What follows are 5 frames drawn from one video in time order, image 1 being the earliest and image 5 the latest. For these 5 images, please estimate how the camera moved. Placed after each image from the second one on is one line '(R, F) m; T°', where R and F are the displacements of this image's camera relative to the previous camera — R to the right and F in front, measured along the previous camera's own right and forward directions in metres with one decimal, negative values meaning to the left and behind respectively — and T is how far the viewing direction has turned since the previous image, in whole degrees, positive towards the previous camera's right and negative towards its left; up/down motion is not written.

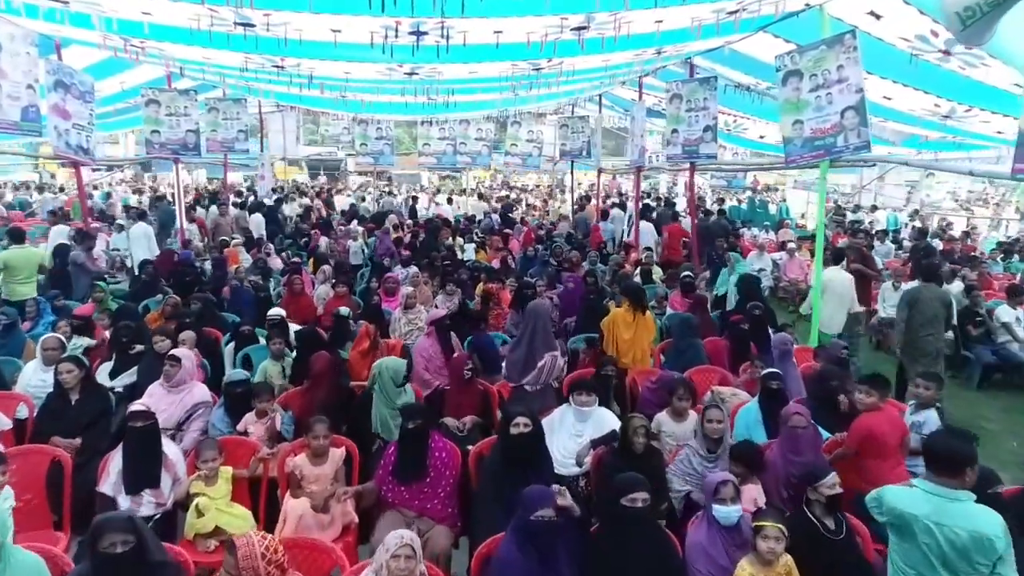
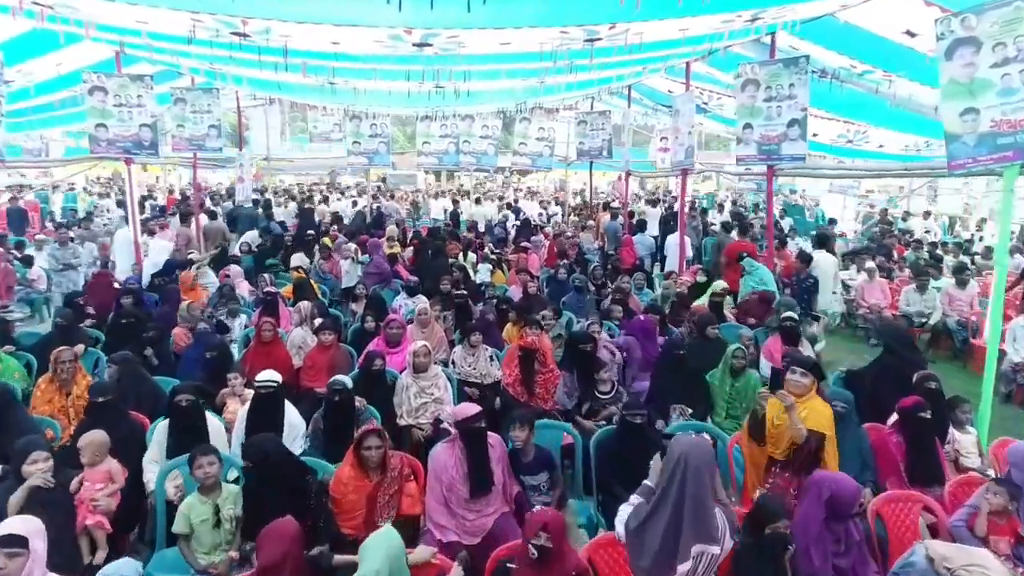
(-0.4, +2.2) m; 0°
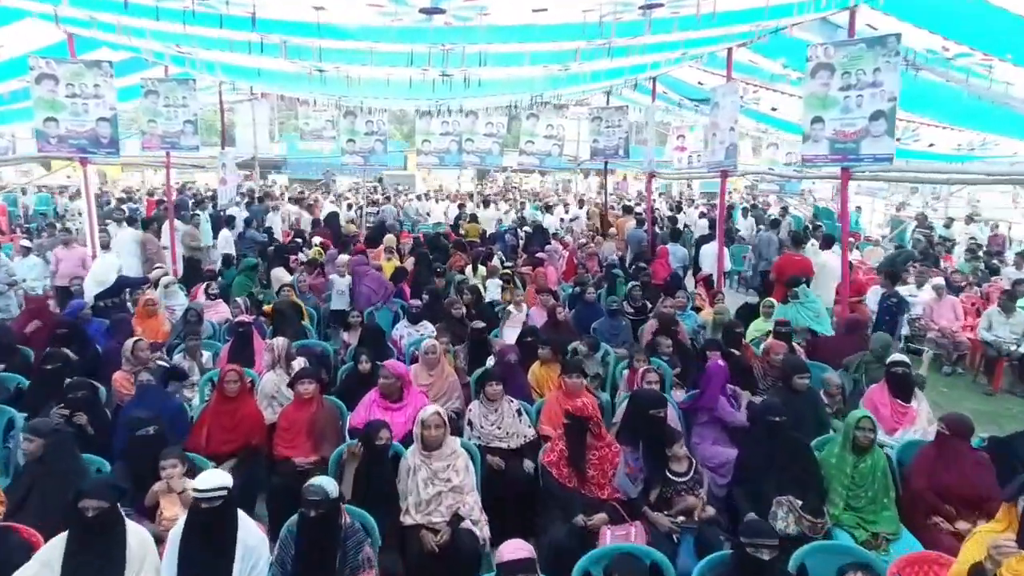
(-0.2, +1.4) m; 0°
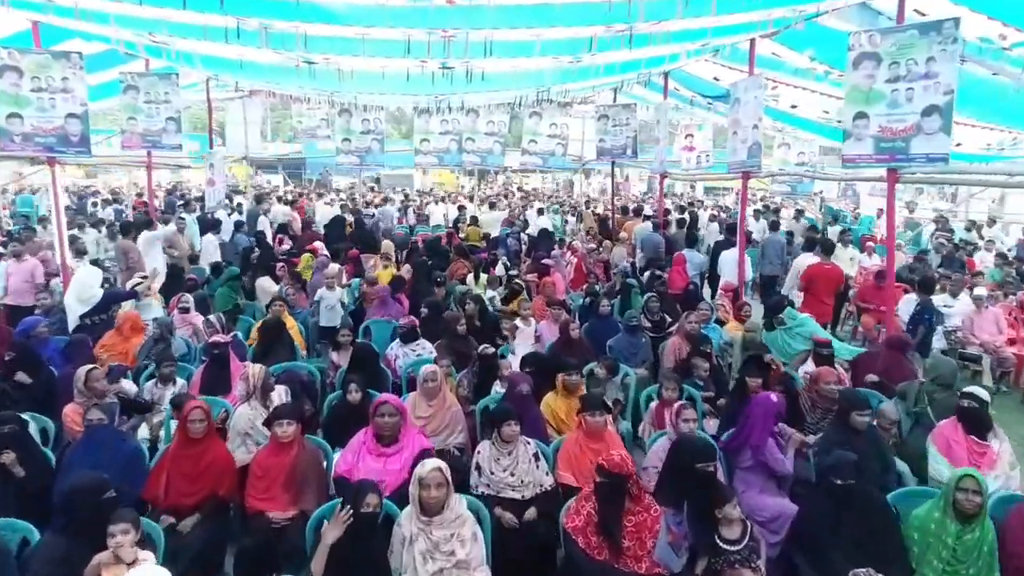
(-0.1, +0.7) m; 0°
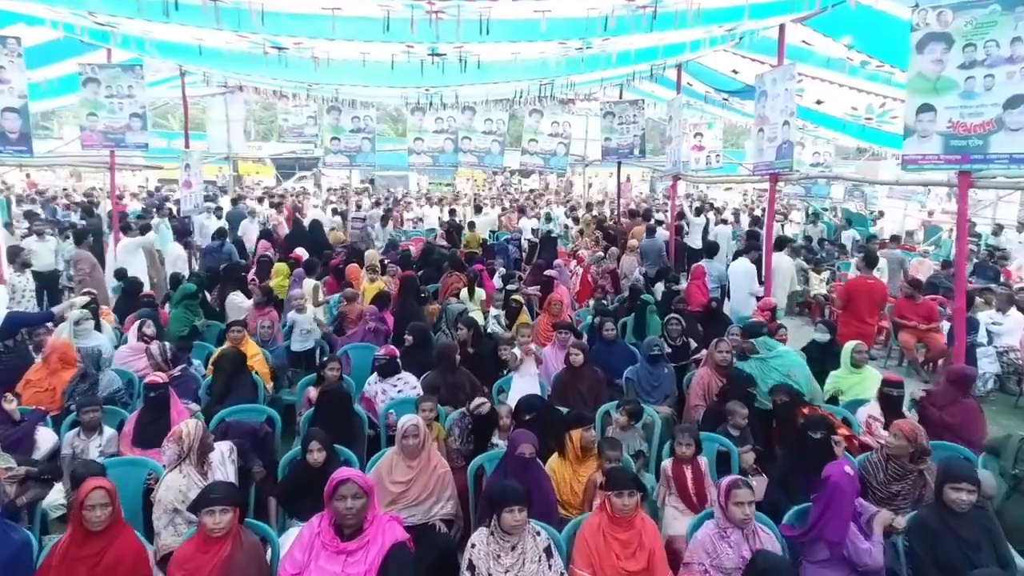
(0.0, +1.0) m; 0°
